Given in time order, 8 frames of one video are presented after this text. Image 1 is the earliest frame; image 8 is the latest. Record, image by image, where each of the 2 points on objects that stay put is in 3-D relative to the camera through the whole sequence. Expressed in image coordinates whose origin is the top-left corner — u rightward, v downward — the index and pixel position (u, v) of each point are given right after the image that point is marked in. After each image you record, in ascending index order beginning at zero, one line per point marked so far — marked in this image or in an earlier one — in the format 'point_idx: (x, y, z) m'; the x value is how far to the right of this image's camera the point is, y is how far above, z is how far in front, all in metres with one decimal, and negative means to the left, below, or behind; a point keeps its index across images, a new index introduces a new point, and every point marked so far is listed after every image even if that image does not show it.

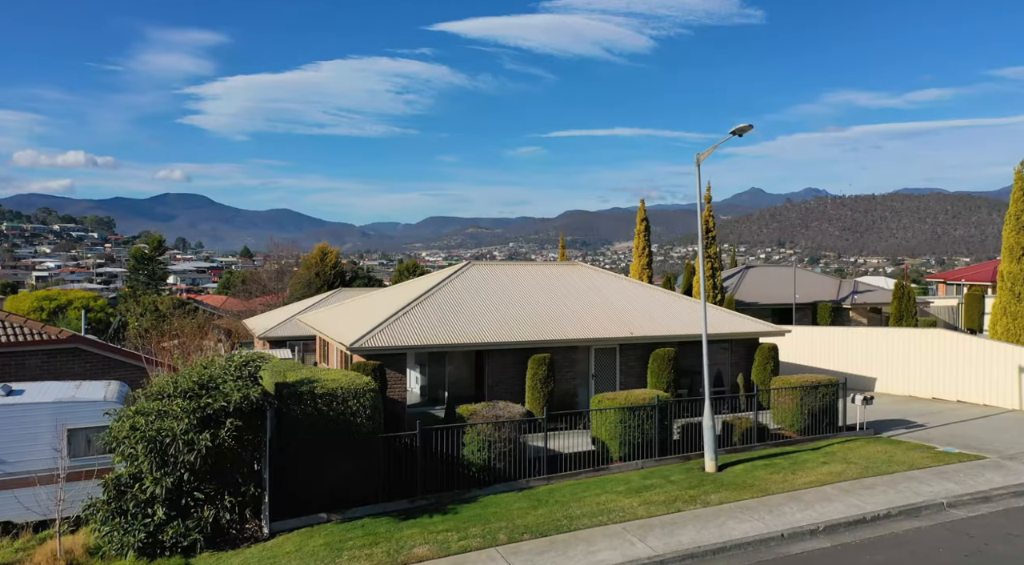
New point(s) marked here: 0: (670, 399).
0: (+3.1, -2.3, +13.5) m
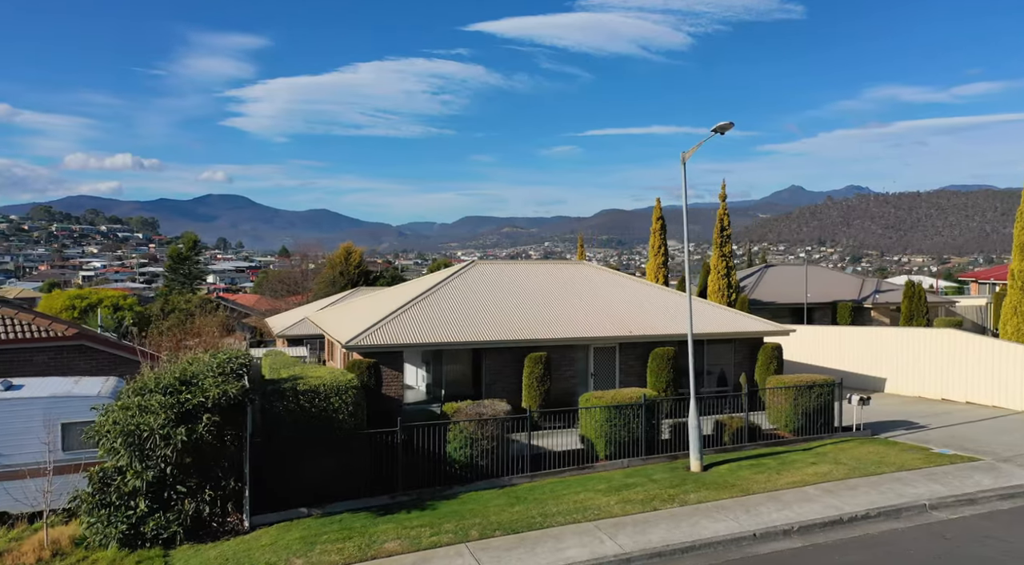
0: (+2.9, -2.3, +13.5) m
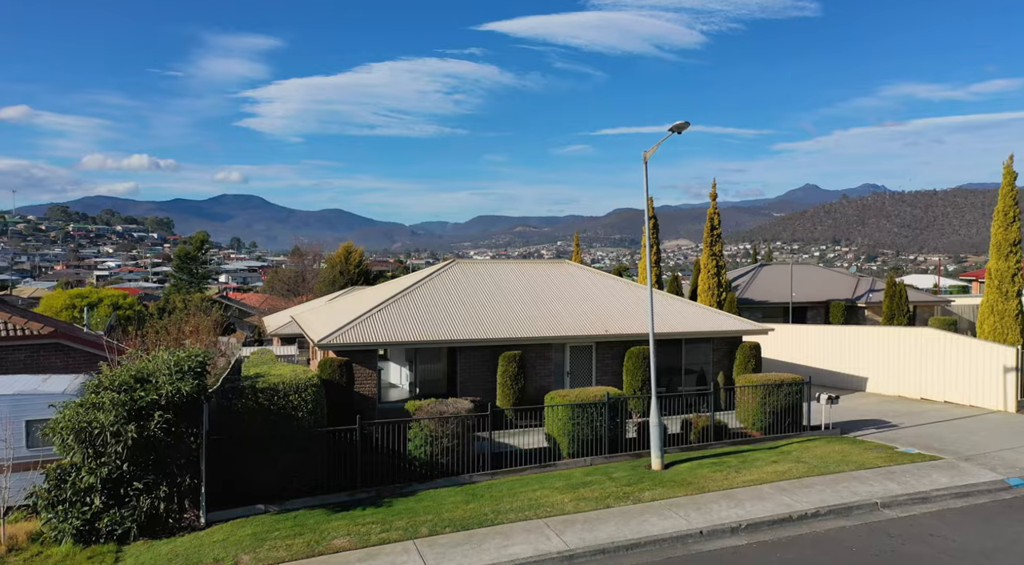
0: (+2.2, -2.3, +13.5) m
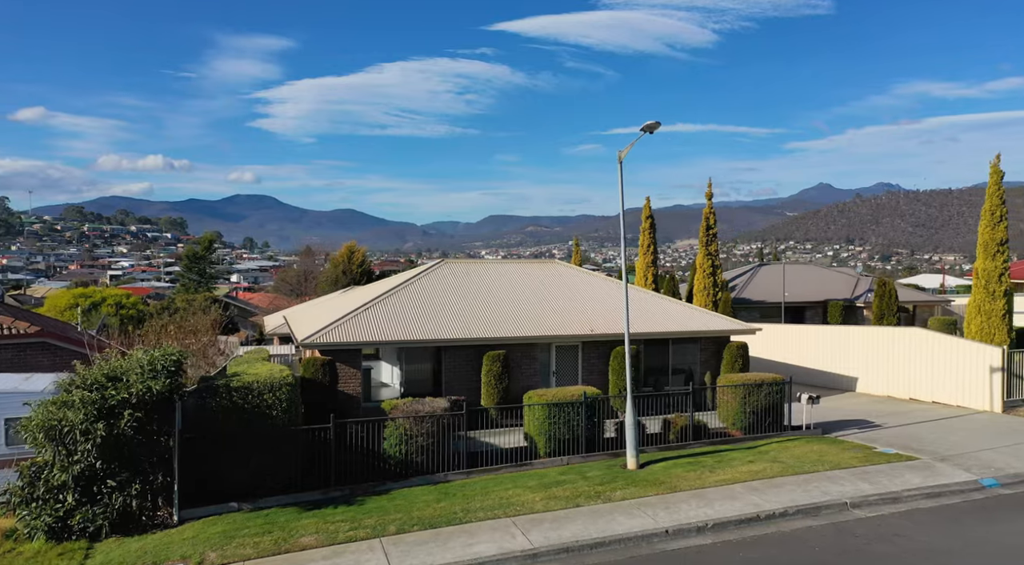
0: (+1.8, -2.3, +13.5) m
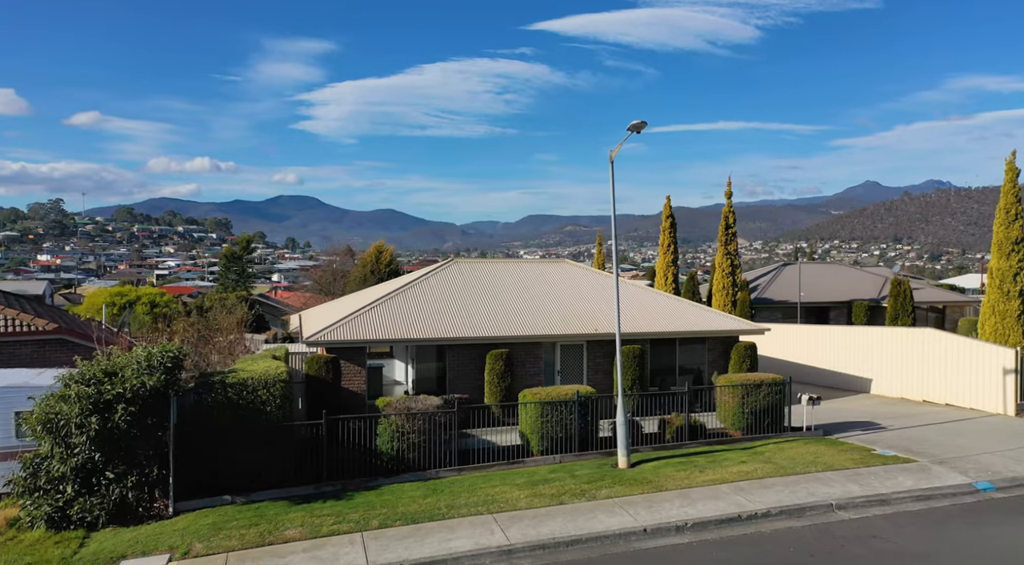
0: (+1.6, -2.2, +13.6) m
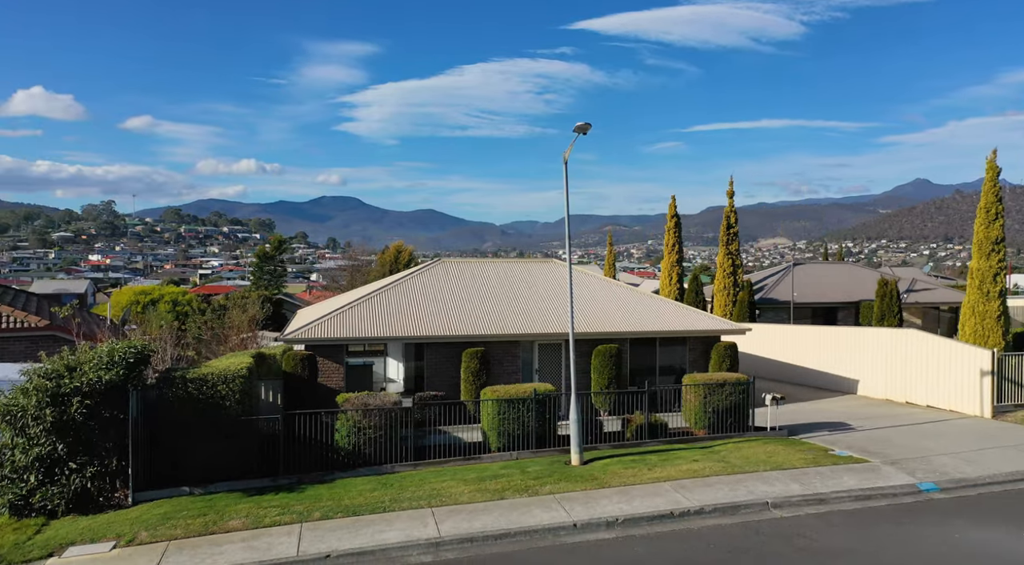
0: (+0.8, -2.2, +13.7) m
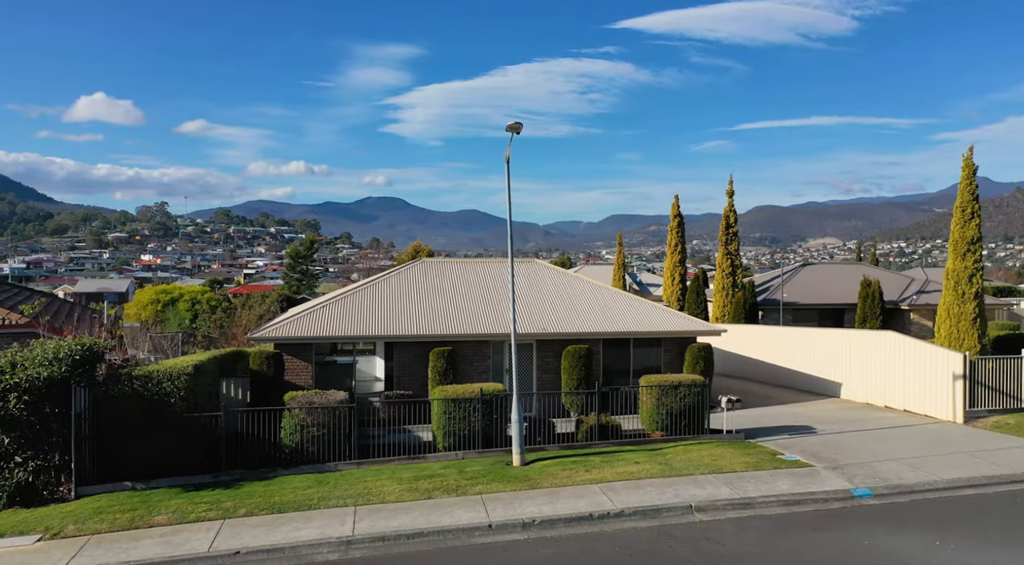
0: (-0.2, -2.2, +13.7) m
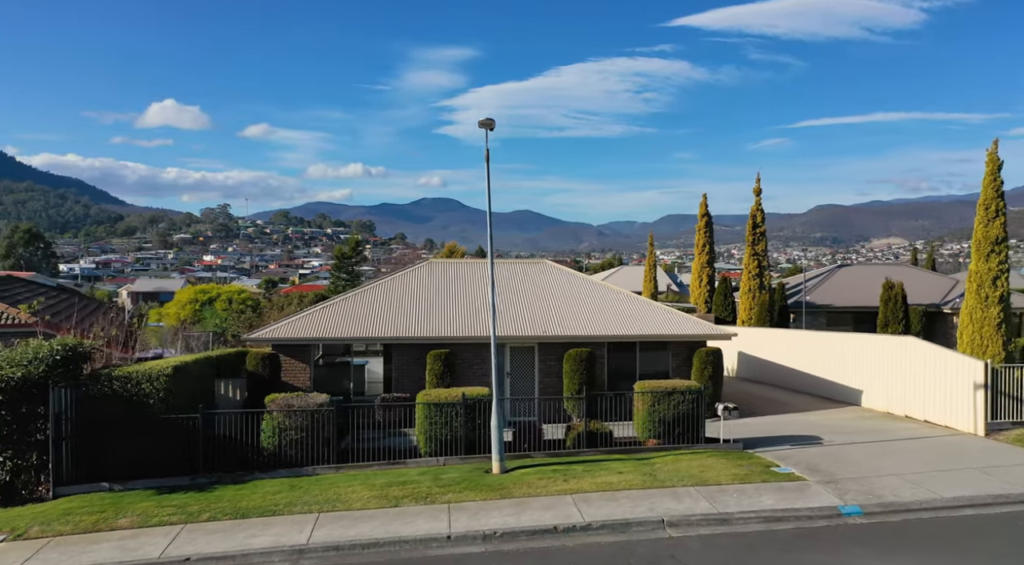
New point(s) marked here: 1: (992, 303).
0: (-0.5, -2.3, +13.4) m
1: (+11.2, -0.5, +15.8) m
